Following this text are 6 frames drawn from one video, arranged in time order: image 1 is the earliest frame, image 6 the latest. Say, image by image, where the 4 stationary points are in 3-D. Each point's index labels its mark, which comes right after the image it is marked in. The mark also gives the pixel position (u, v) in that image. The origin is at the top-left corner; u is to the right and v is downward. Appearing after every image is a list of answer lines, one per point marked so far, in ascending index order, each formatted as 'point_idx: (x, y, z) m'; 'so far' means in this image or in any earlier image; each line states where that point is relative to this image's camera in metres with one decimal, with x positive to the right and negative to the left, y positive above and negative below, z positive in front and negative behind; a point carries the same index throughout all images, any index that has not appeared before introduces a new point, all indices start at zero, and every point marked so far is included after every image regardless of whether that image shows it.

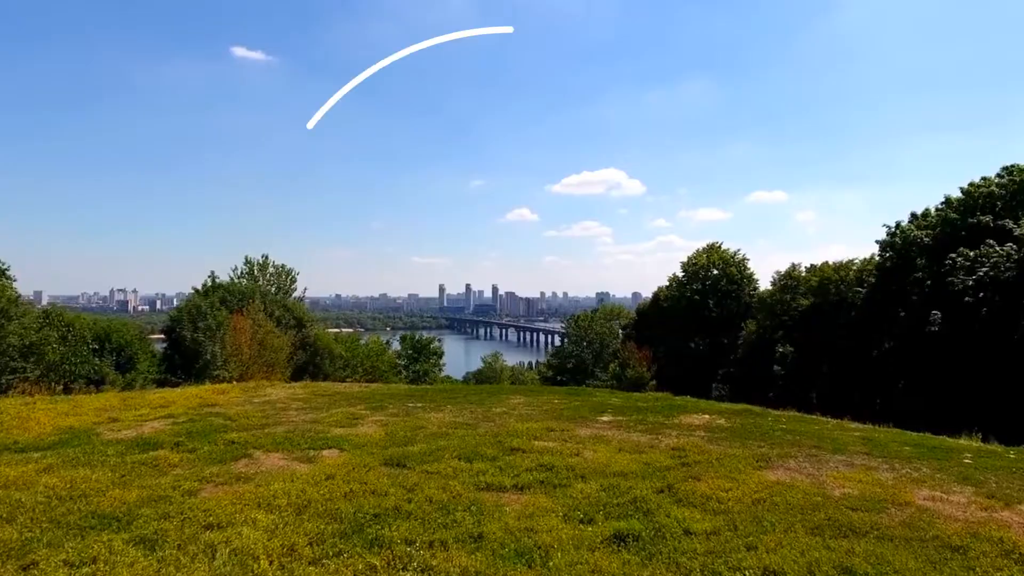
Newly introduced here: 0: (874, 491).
0: (+4.8, -2.7, +8.1) m
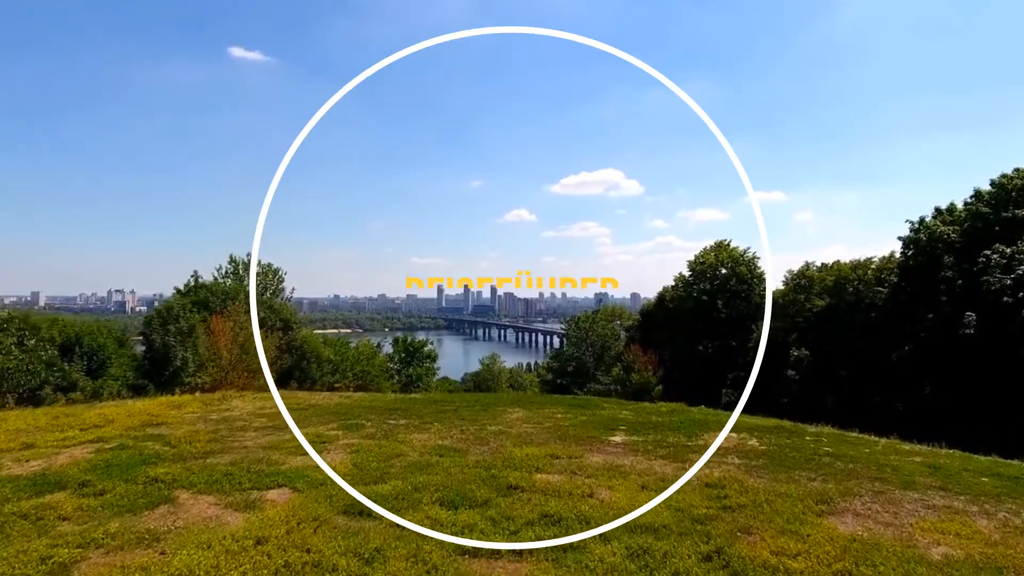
0: (+4.8, -2.7, +6.2) m
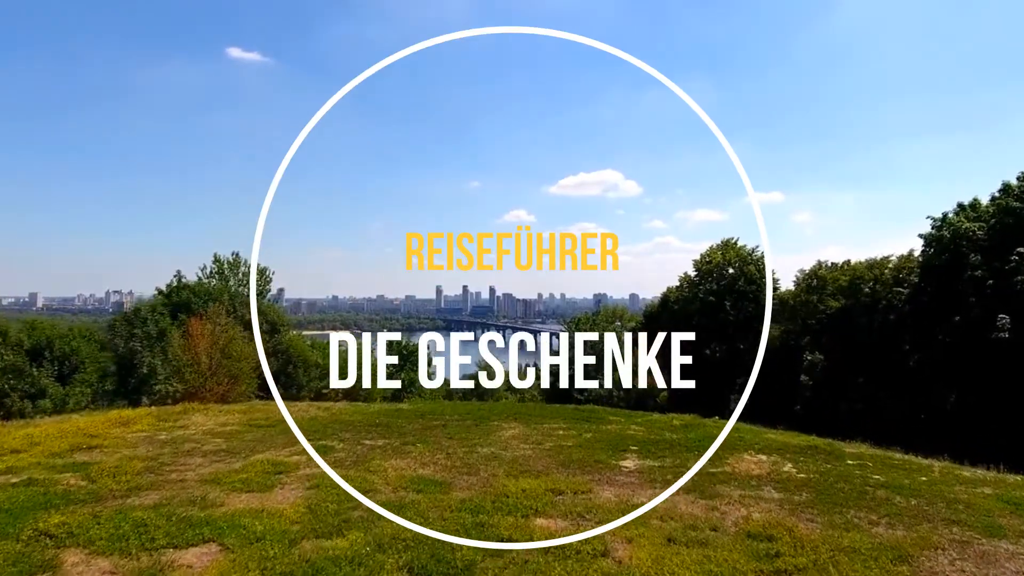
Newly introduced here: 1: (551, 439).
0: (+4.7, -2.7, +4.5) m
1: (+0.8, -2.9, +11.9) m
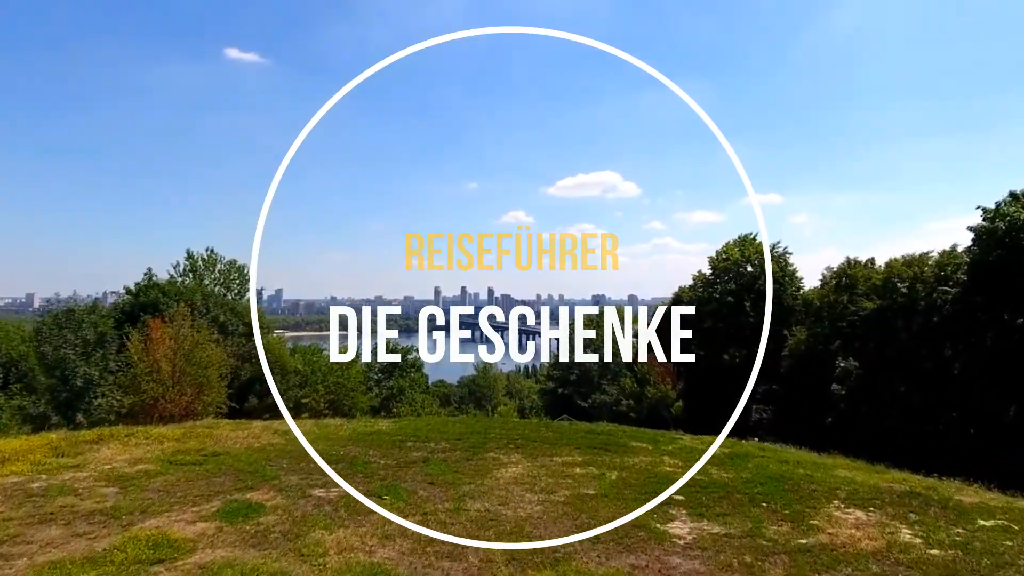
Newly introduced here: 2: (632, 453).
0: (+4.8, -2.6, +1.6) m
1: (+0.8, -2.9, +8.9) m
2: (+2.2, -3.1, +11.4) m
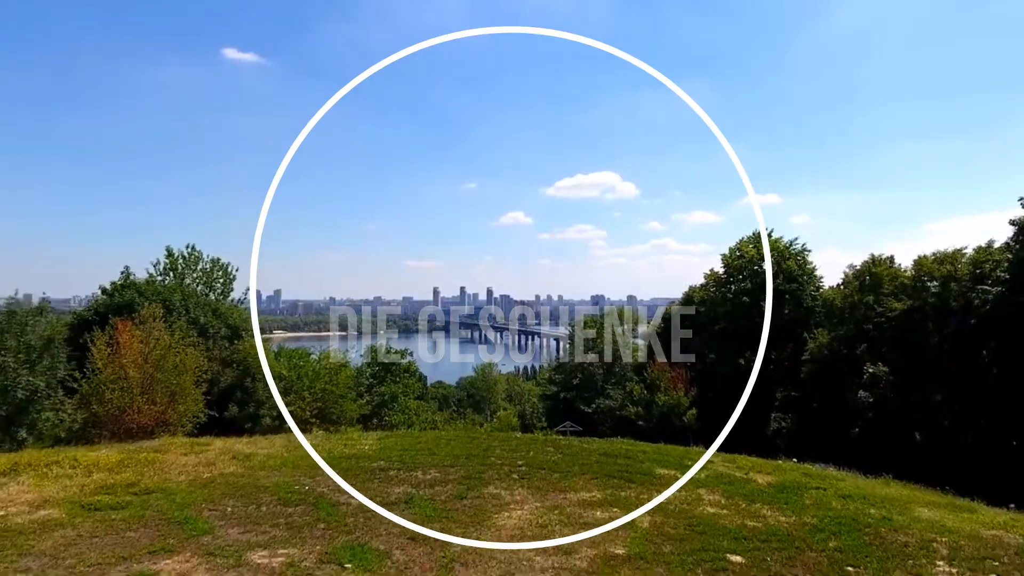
0: (+4.8, -2.5, -0.4) m
1: (+0.9, -2.8, +6.9) m
2: (+2.3, -3.1, +9.4) m
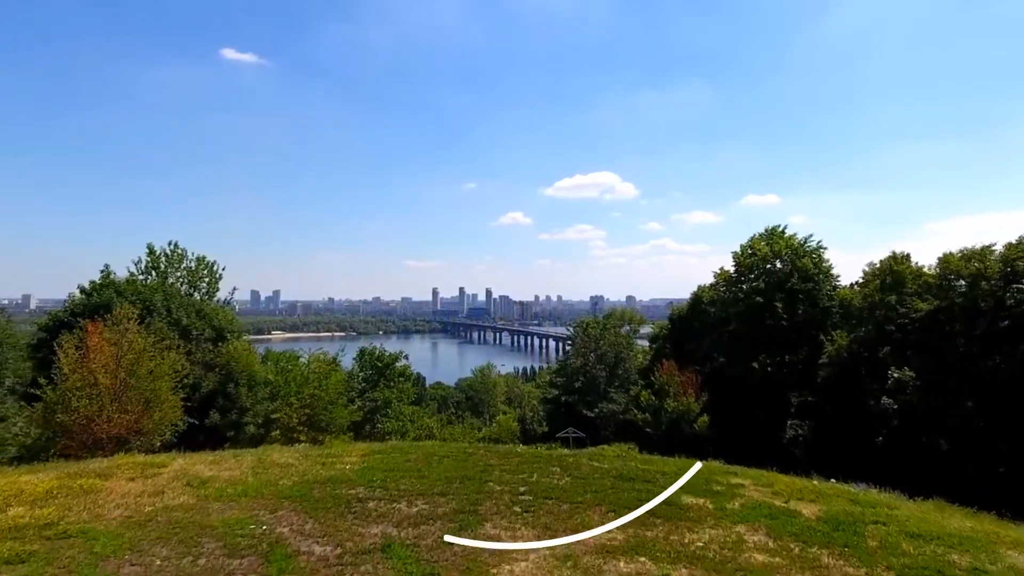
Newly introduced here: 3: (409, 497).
0: (+4.9, -2.5, -2.0) m
1: (+0.9, -2.8, +5.3) m
2: (+2.3, -3.0, +7.8) m
3: (-1.5, -3.0, +8.7) m
